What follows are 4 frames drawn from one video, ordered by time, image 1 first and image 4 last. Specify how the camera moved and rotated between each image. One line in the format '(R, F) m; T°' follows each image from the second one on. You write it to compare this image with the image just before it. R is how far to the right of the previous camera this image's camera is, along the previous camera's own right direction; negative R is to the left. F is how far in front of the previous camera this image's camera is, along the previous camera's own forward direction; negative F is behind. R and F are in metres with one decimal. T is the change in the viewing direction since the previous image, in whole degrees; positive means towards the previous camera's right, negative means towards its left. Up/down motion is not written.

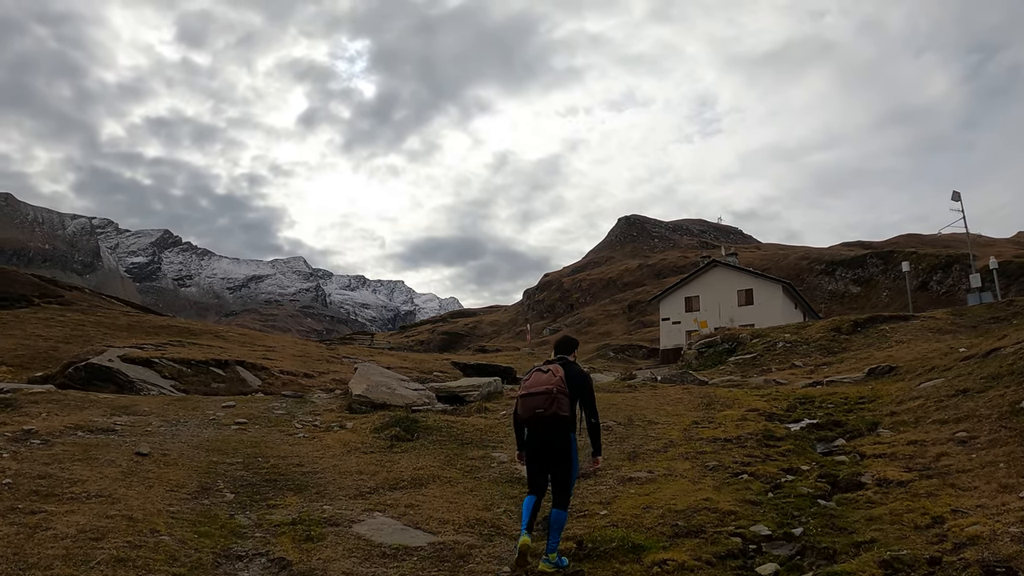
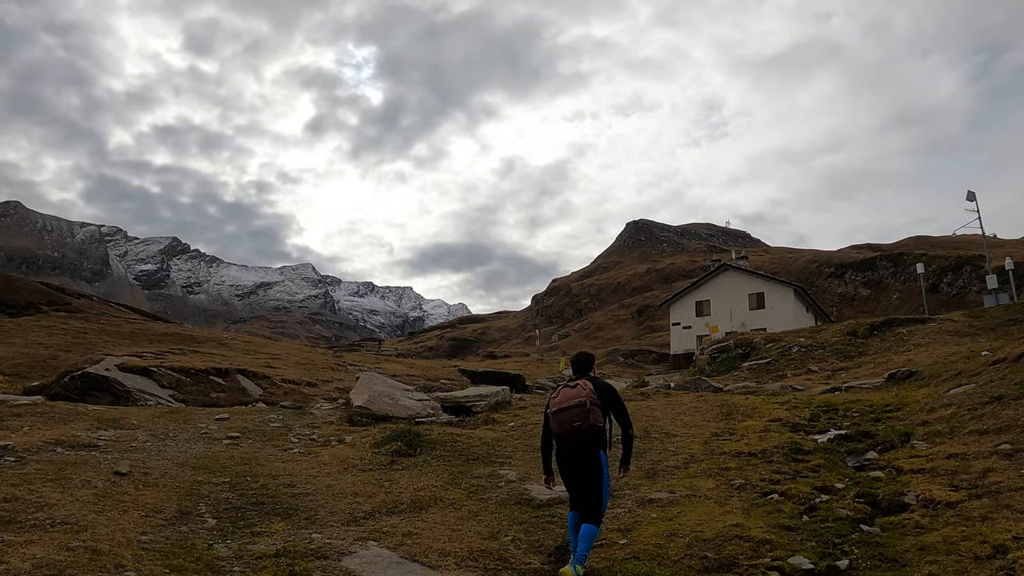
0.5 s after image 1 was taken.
(0.0, +0.8) m; -1°
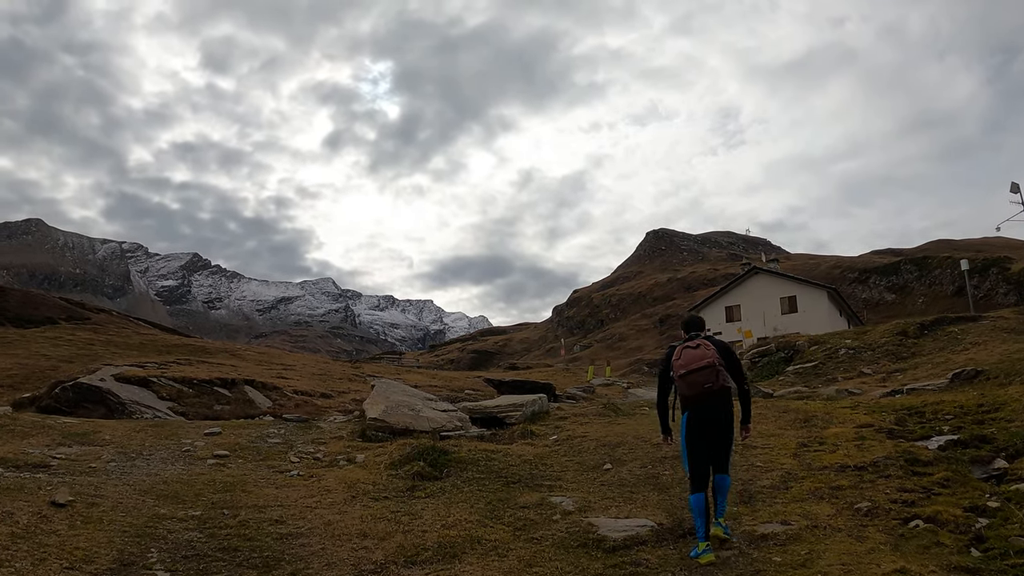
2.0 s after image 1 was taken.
(-0.4, +2.2) m; -2°
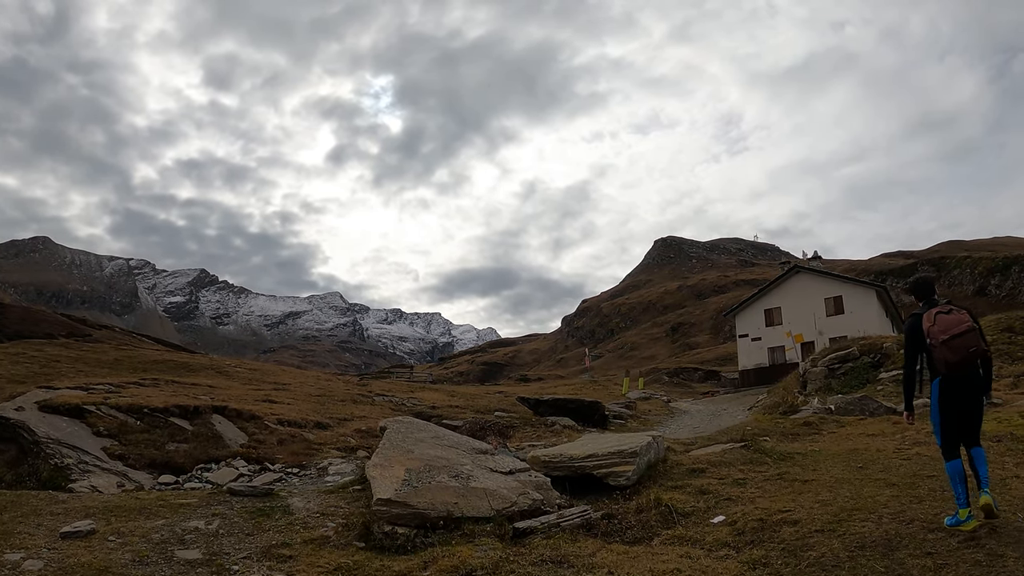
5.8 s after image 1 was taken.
(-1.3, +5.6) m; -1°
